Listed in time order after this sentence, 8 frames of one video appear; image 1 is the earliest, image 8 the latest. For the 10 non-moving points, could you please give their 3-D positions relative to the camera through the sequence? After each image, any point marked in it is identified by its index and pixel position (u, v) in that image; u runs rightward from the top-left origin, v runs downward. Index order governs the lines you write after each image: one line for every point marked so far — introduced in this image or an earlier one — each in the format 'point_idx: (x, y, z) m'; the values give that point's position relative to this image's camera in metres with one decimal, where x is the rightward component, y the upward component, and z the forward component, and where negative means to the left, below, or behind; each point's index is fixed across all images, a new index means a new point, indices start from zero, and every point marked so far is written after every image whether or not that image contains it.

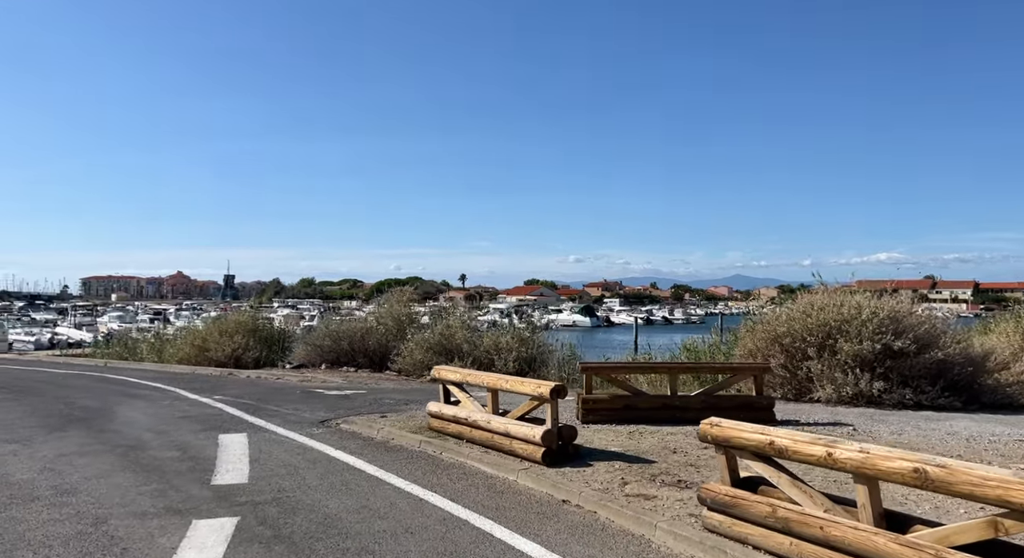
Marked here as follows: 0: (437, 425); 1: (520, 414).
0: (-0.8, -1.5, +8.1) m
1: (+0.1, -1.2, +6.9) m
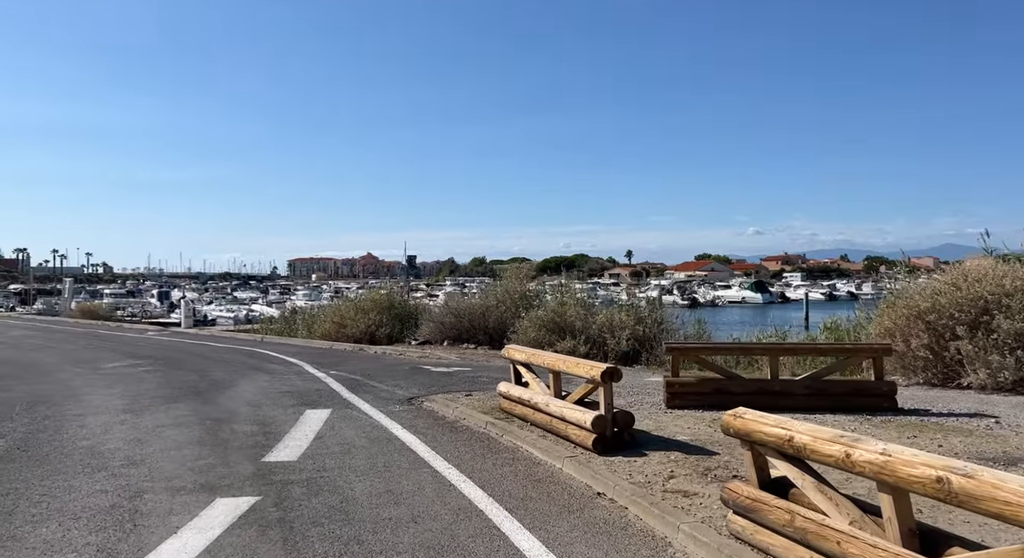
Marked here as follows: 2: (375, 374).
0: (0.0, -1.3, +8.0) m
1: (+0.6, -1.0, +6.6) m
2: (-2.8, -1.9, +15.8) m
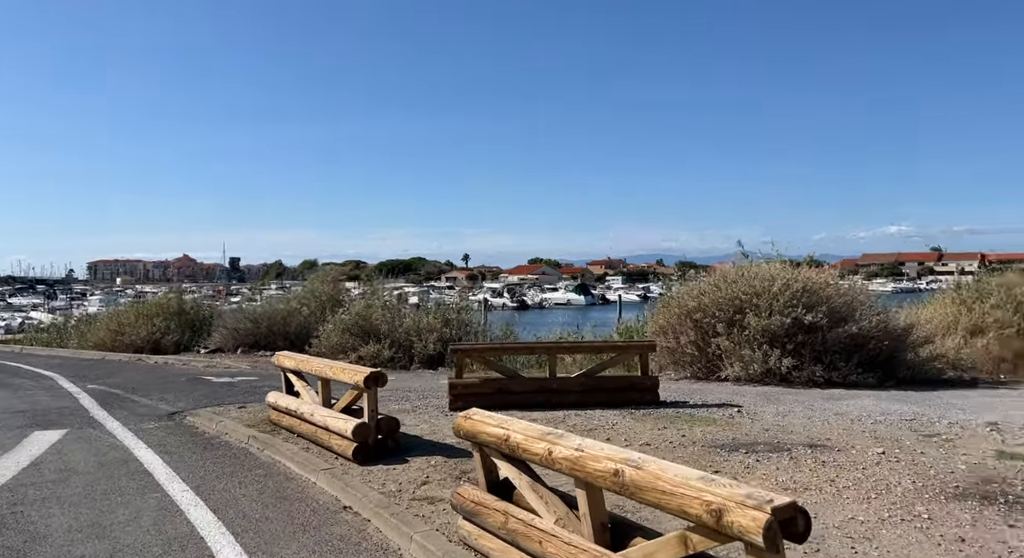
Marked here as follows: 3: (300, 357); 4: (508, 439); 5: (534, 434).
0: (-2.3, -1.3, +7.6) m
1: (-1.4, -1.0, +6.5) m
2: (-6.9, -2.0, +14.5) m
3: (-2.0, -0.8, +7.5) m
4: (0.0, -0.7, +3.2) m
5: (+0.1, -0.6, +3.1) m
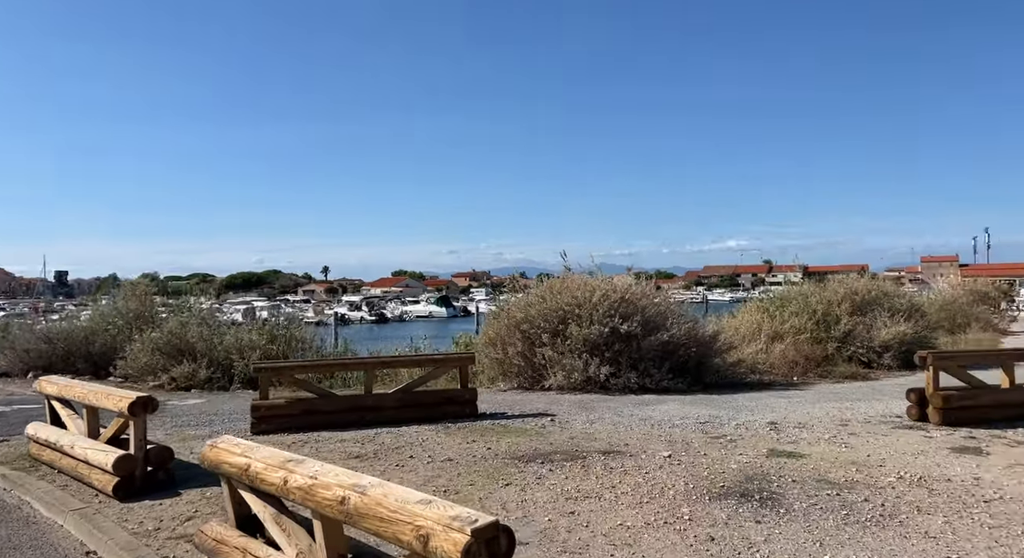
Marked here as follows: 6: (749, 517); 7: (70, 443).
0: (-4.2, -1.5, +6.8) m
1: (-3.0, -1.2, +5.9) m
2: (-10.0, -2.3, +12.6) m
3: (-3.9, -0.9, +6.7) m
4: (-1.0, -0.7, +3.0) m
5: (-0.9, -0.7, +2.9) m
6: (+1.3, -1.3, +4.3) m
7: (-3.4, -1.3, +6.0) m
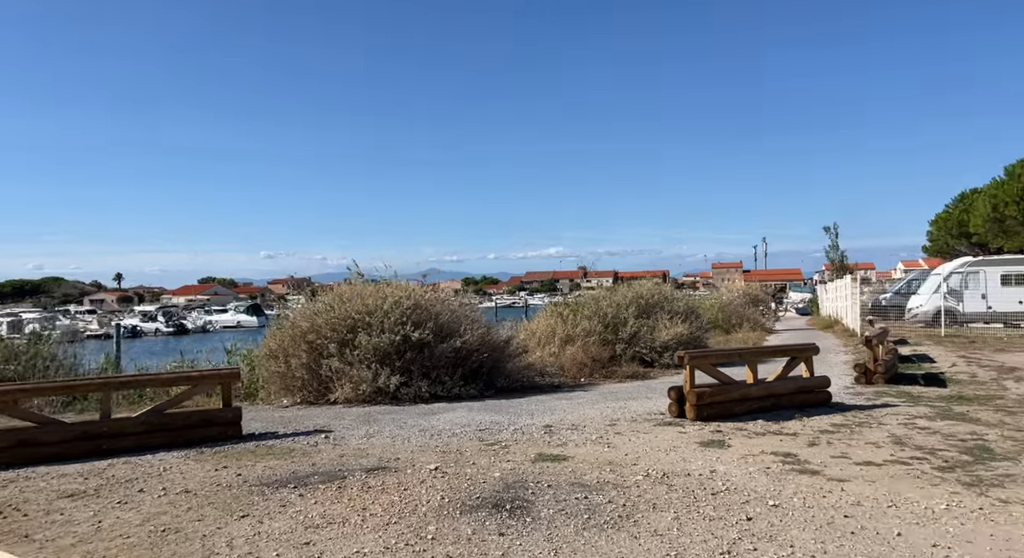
0: (-6.0, -1.6, +5.2) m
1: (-4.7, -1.2, +4.6) m
2: (-13.1, -2.5, +9.4) m
3: (-5.7, -1.0, +5.3) m
4: (-2.0, -0.8, +2.3) m
5: (-1.9, -0.7, +2.3) m
6: (-0.1, -1.3, +4.1) m
7: (-5.1, -1.3, +4.7) m
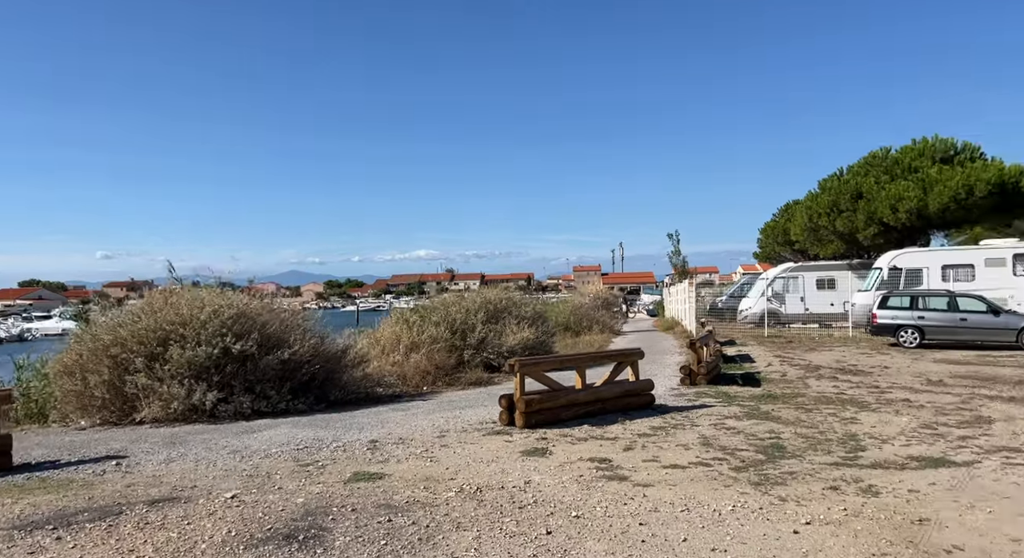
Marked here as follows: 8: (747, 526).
0: (-7.1, -1.7, +3.8) m
1: (-5.7, -1.3, +3.5) m
2: (-14.9, -2.6, +6.6) m
3: (-6.9, -1.1, +3.9) m
4: (-2.7, -0.8, +1.8) m
5: (-2.5, -0.8, +1.7) m
6: (-1.1, -1.4, +3.9) m
7: (-6.1, -1.4, +3.5) m
8: (+1.3, -1.4, +4.3) m
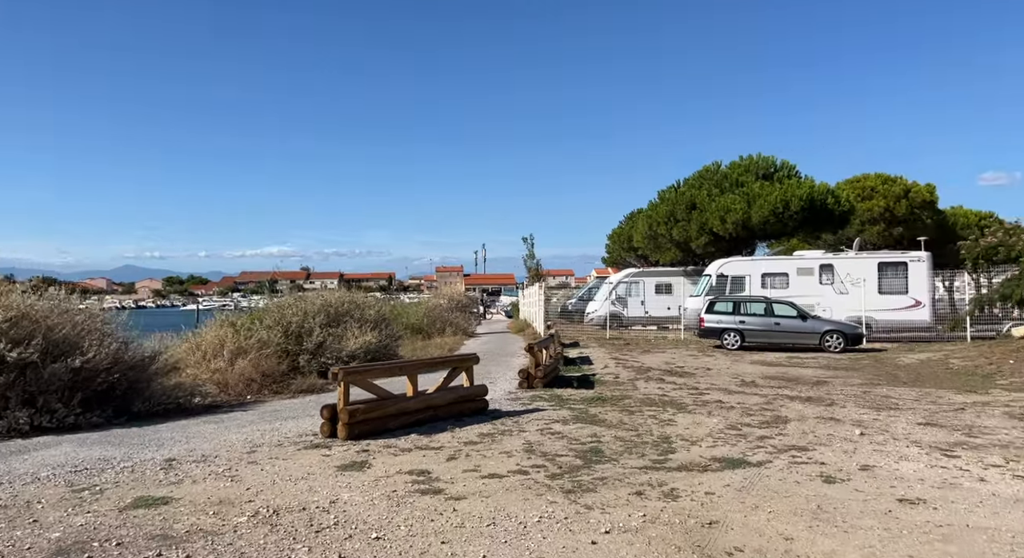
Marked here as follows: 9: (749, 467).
0: (-8.0, -1.6, +2.3) m
1: (-6.5, -1.3, +2.2) m
2: (-16.2, -2.5, +3.5) m
3: (-7.7, -1.1, +2.4) m
4: (-3.2, -0.9, +1.1) m
5: (-3.1, -0.8, +1.1) m
6: (-2.1, -1.5, +3.5) m
7: (-6.9, -1.4, +2.1) m
8: (+0.2, -1.4, +4.4) m
9: (+2.2, -1.8, +7.3) m
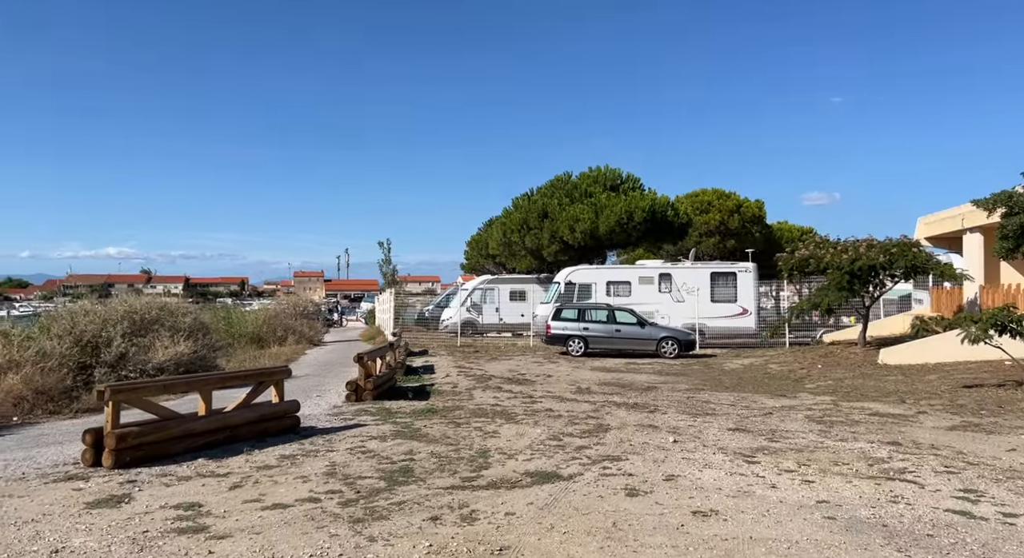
0: (-8.7, -1.6, +0.4) m
1: (-7.3, -1.3, +0.6) m
2: (-17.0, -2.4, +0.1) m
3: (-8.4, -1.0, +0.6) m
4: (-3.8, -0.9, +0.1) m
5: (-3.6, -0.8, +0.2) m
6: (-3.1, -1.5, +2.7) m
7: (-7.6, -1.4, +0.4) m
8: (-1.0, -1.5, +3.9) m
9: (+0.4, -1.9, +7.2) m
